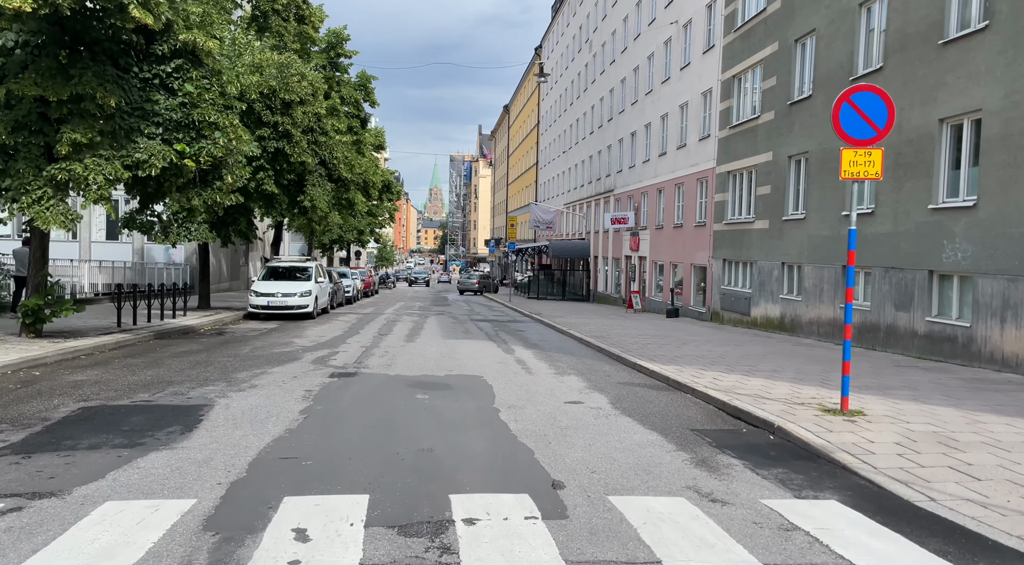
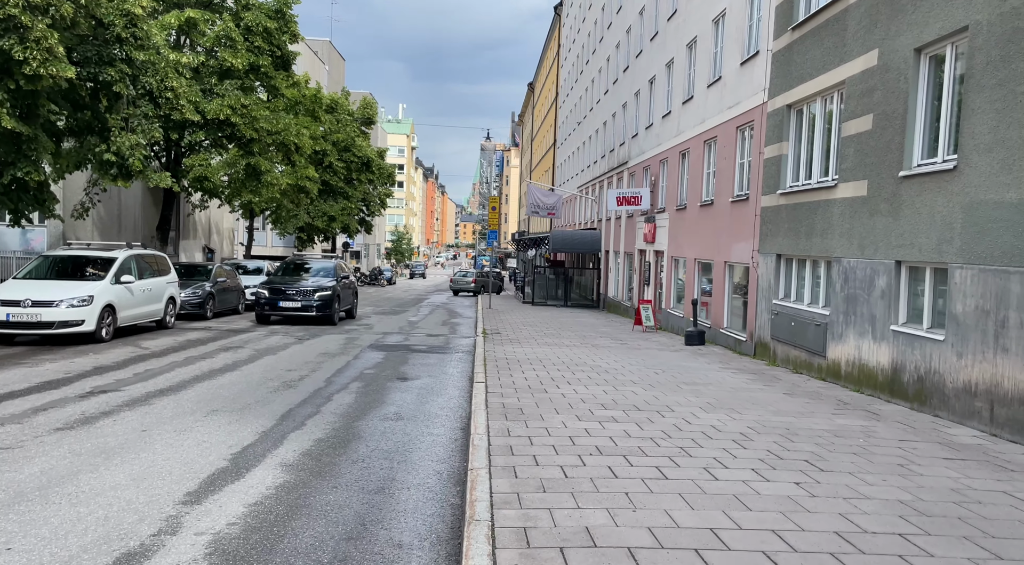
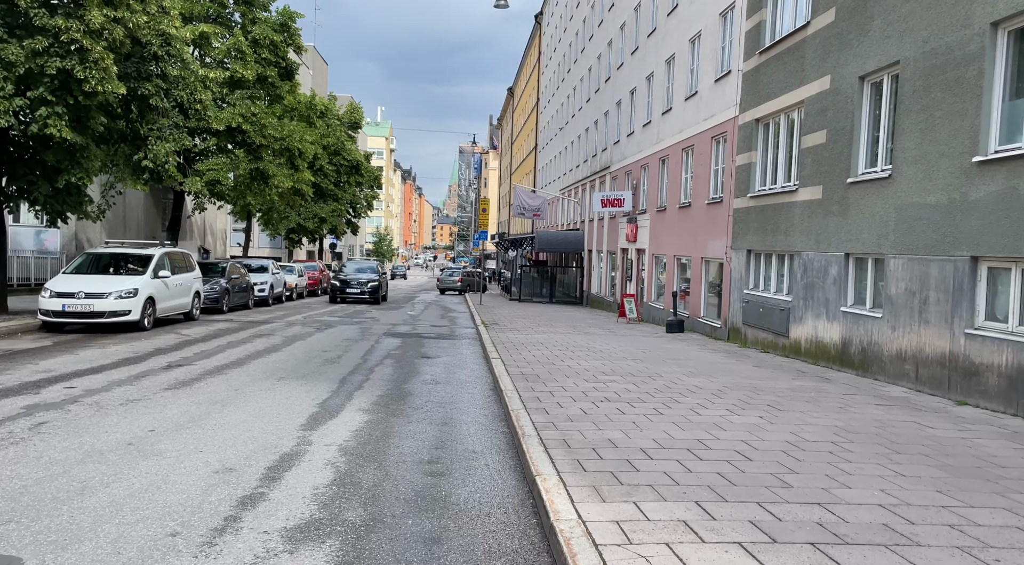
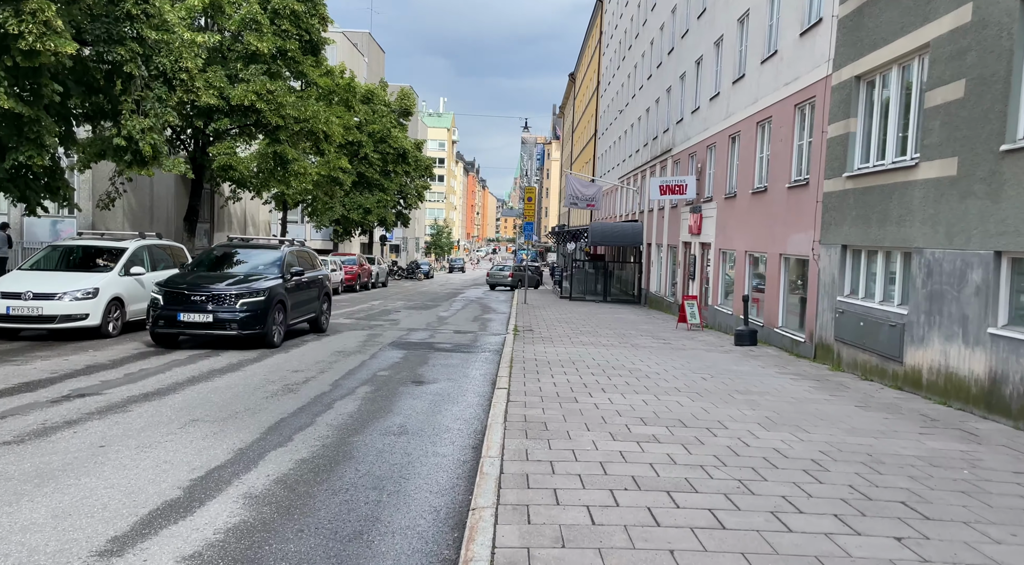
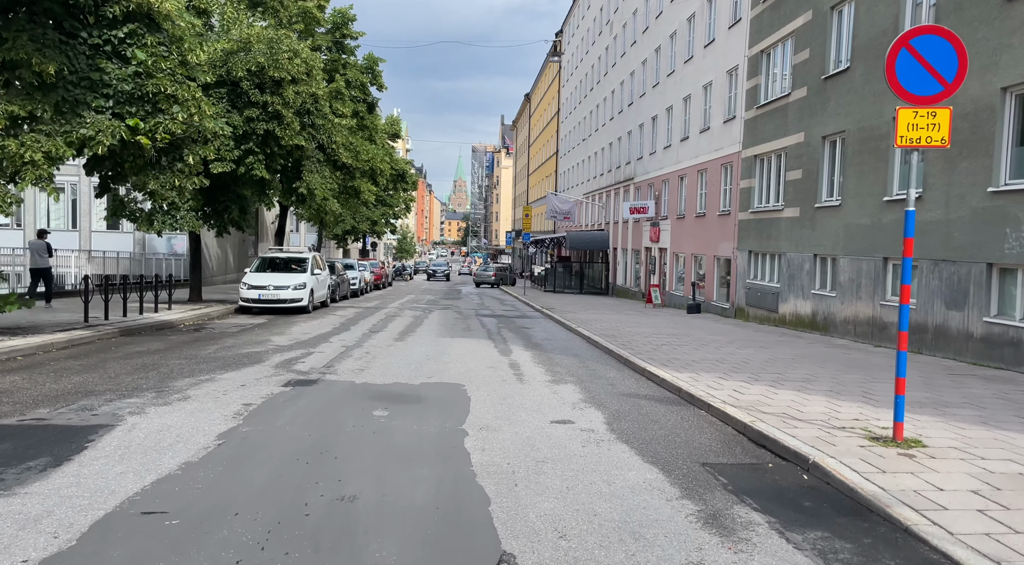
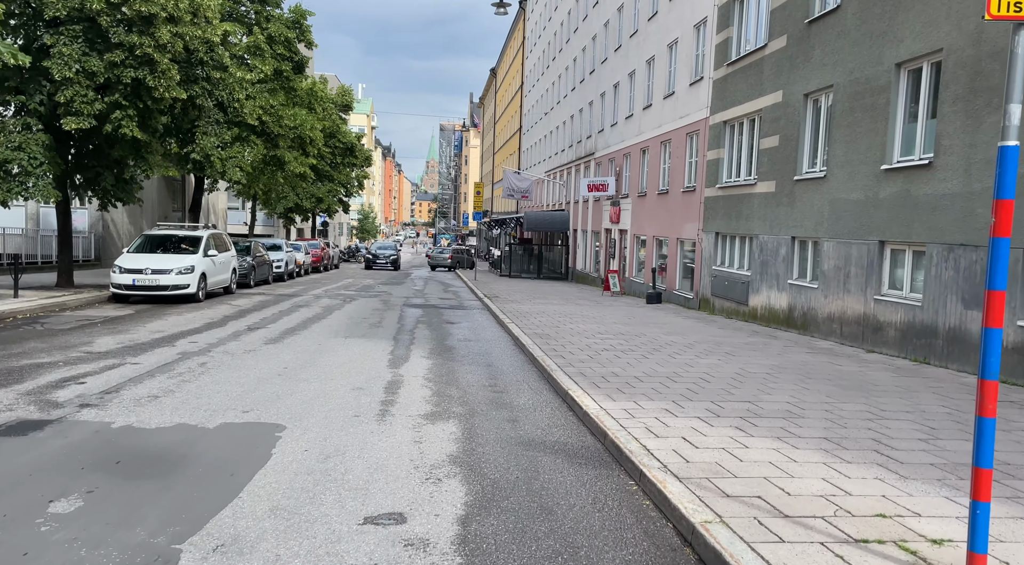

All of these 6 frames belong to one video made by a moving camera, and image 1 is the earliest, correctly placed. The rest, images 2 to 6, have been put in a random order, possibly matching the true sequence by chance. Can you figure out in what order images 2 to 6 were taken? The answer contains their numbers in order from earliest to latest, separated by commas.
5, 6, 3, 2, 4
